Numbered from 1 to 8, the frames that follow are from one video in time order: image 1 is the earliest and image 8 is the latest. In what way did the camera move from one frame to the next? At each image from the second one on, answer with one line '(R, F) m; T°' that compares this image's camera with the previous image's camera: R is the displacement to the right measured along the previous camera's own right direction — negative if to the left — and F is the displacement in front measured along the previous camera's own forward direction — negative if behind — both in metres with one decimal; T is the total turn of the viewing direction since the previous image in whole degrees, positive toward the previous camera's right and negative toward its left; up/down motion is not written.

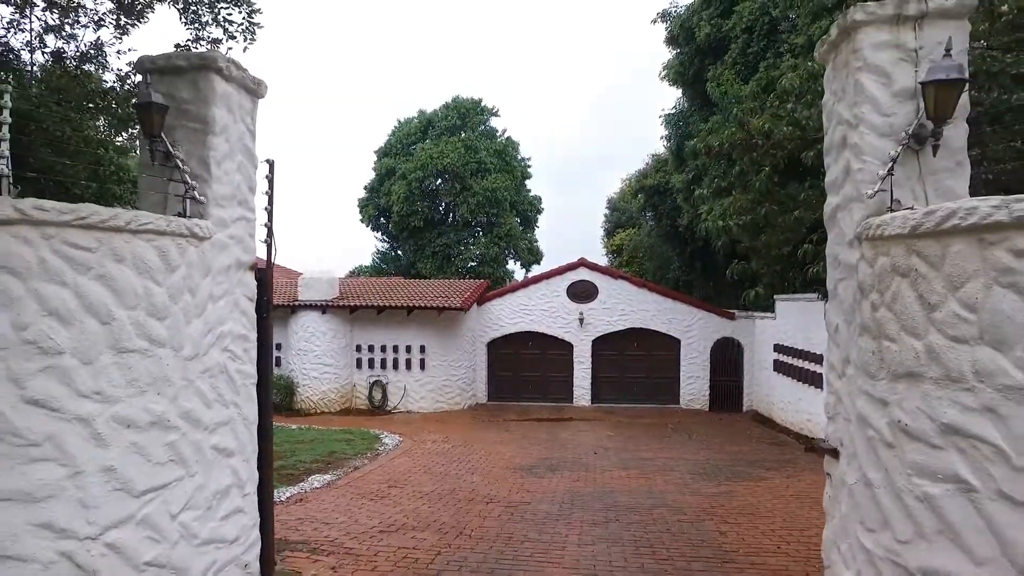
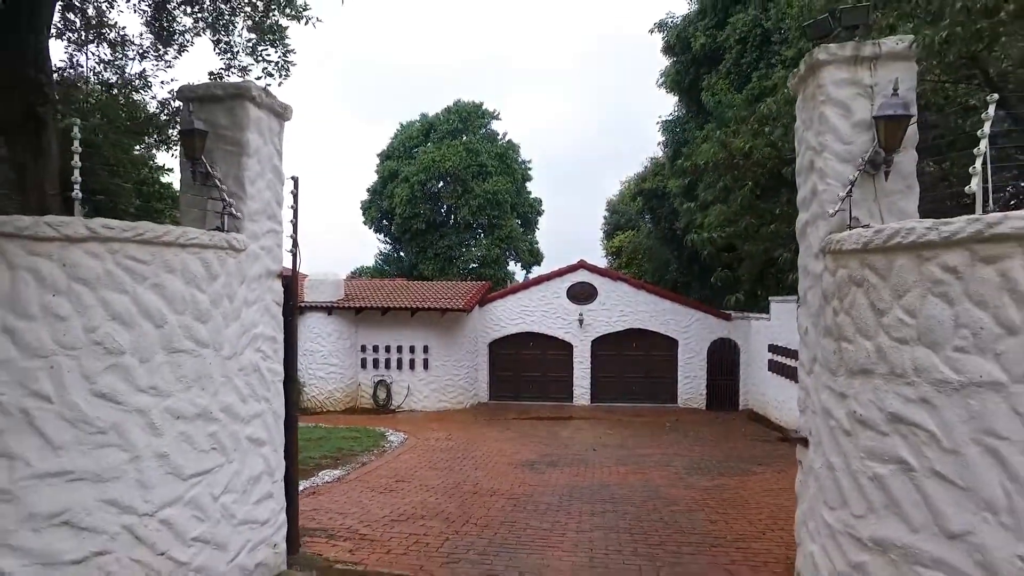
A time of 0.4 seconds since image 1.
(0.0, -0.5) m; 0°
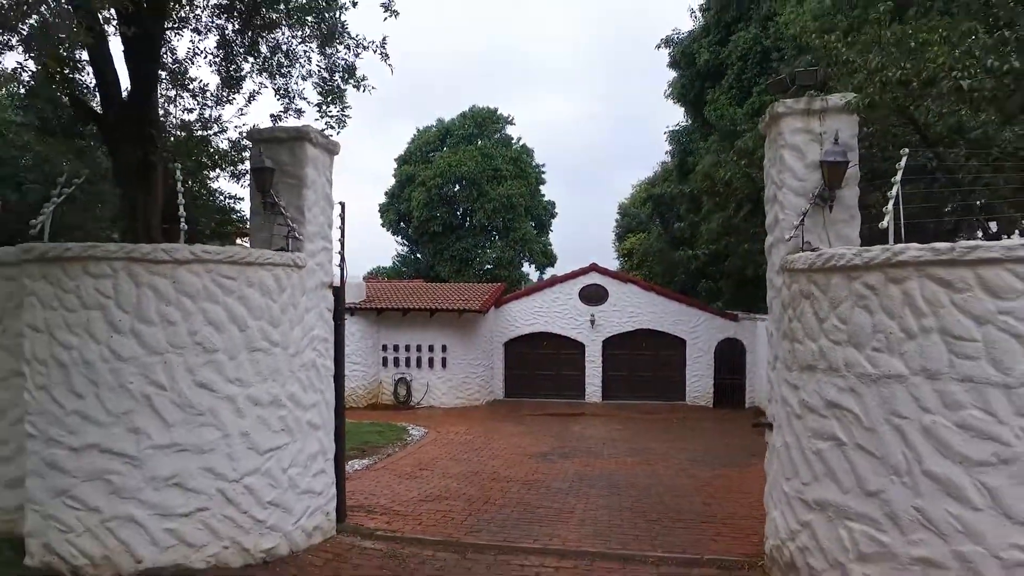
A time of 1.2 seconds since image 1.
(0.0, -0.9) m; -1°
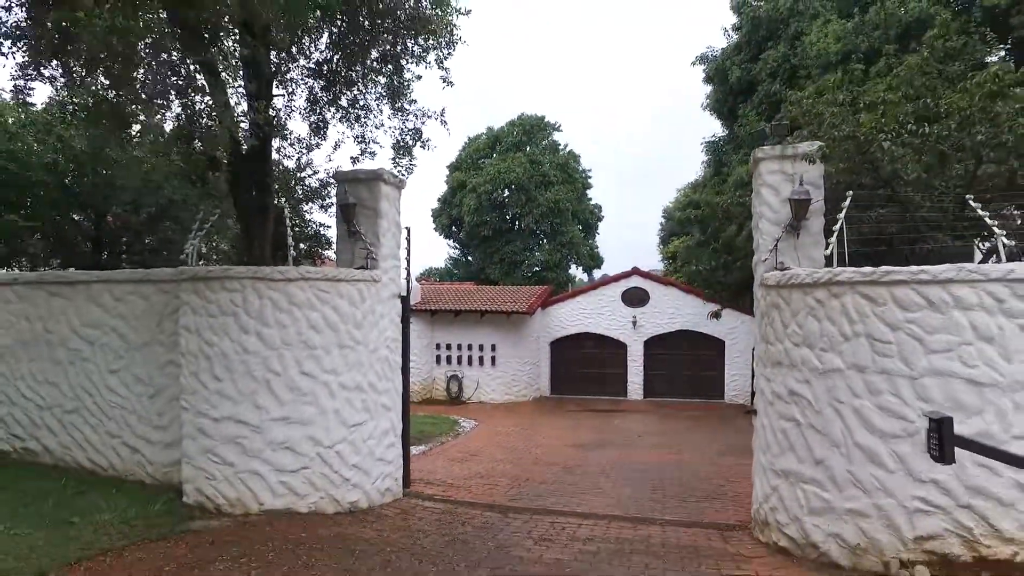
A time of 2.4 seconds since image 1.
(+0.2, -1.3) m; -4°
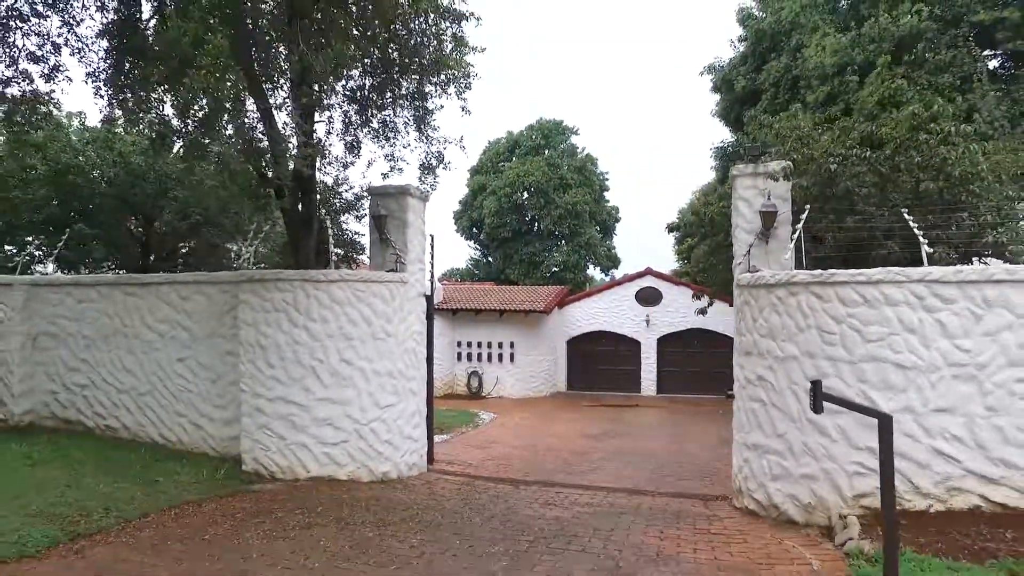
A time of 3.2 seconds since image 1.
(+0.1, -1.0) m; -2°
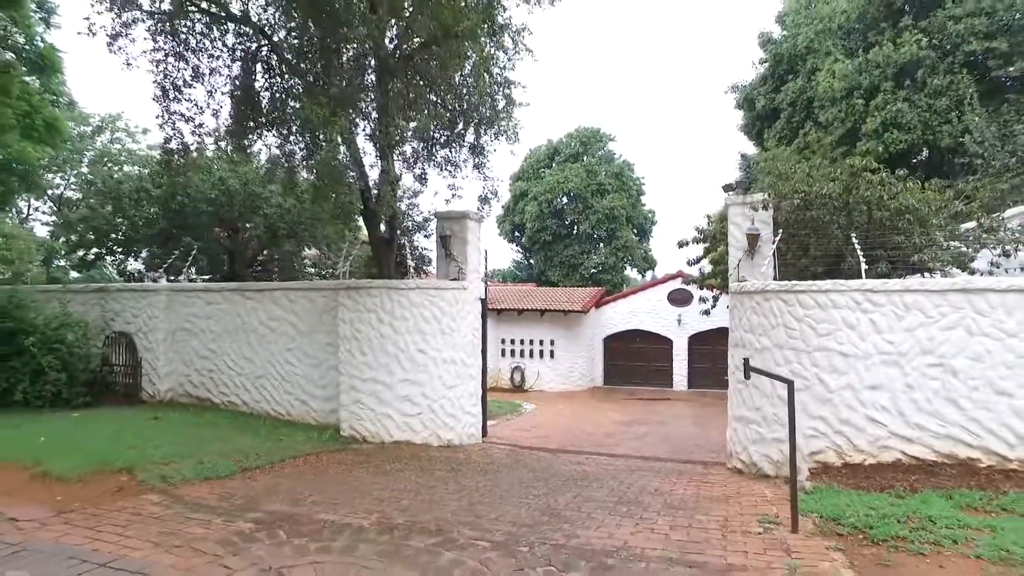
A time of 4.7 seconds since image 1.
(0.0, -1.9) m; -4°
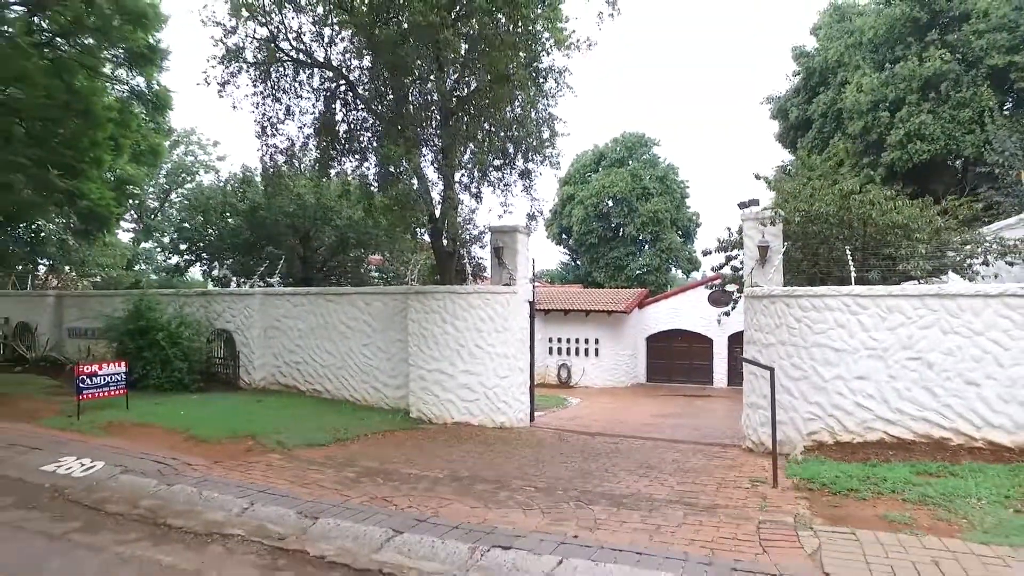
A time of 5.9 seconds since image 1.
(+0.1, -1.5) m; -4°
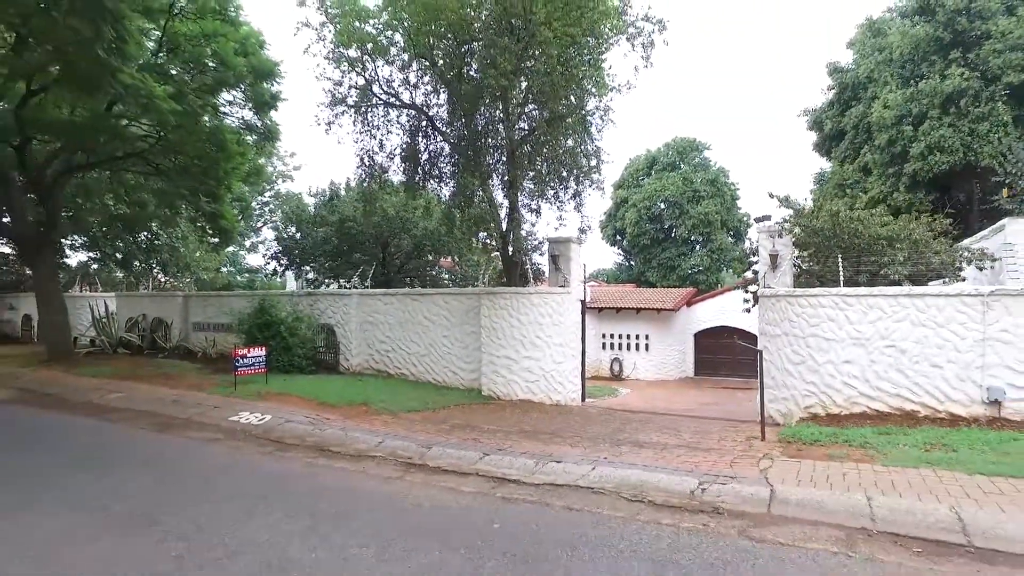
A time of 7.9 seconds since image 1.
(+0.1, -2.3) m; -5°
